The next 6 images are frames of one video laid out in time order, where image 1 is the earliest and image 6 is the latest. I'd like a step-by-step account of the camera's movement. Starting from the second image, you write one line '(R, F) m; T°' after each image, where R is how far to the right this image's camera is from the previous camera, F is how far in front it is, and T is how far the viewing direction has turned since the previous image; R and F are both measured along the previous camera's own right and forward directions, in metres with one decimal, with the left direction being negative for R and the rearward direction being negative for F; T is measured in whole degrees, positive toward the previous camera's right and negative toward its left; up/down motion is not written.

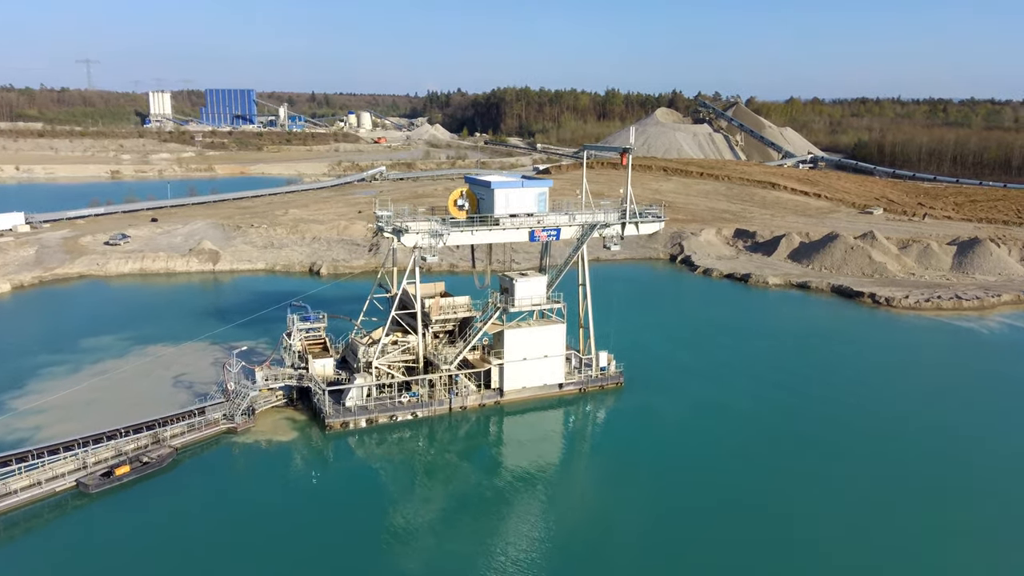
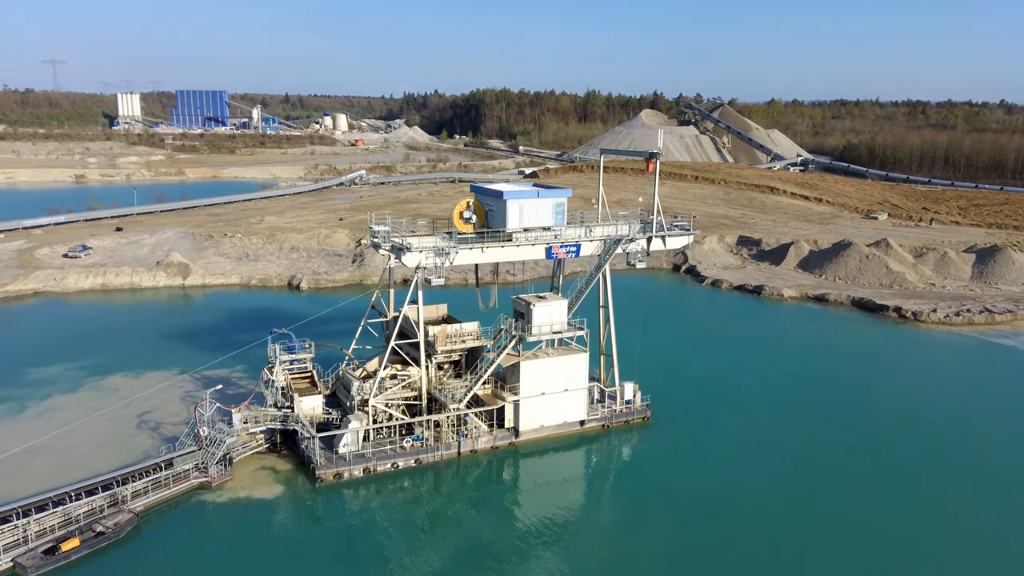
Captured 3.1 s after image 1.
(-1.0, +2.8) m; +2°
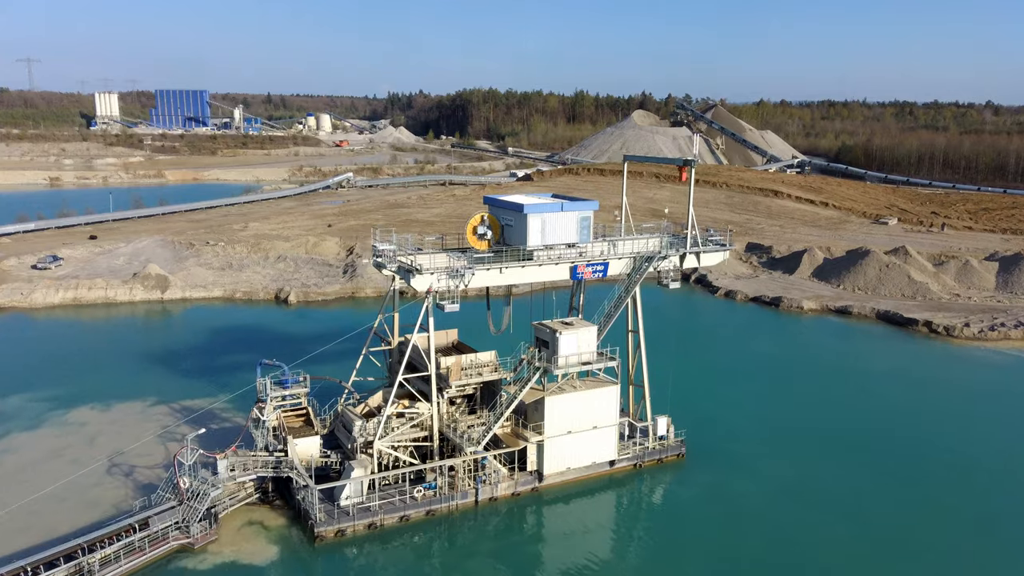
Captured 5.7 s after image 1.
(-0.9, +2.2) m; +1°
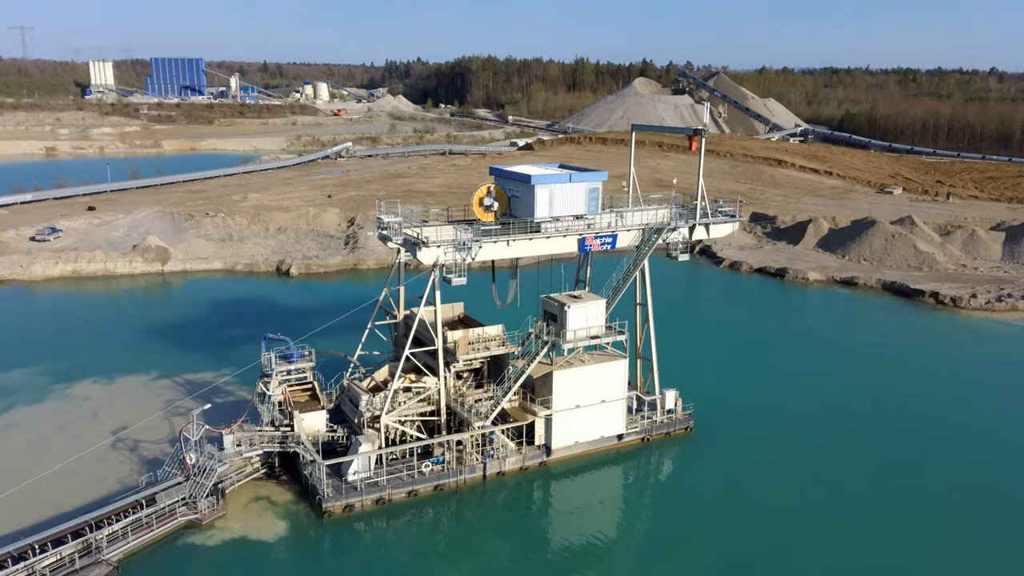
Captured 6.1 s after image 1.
(-0.2, +0.3) m; 0°
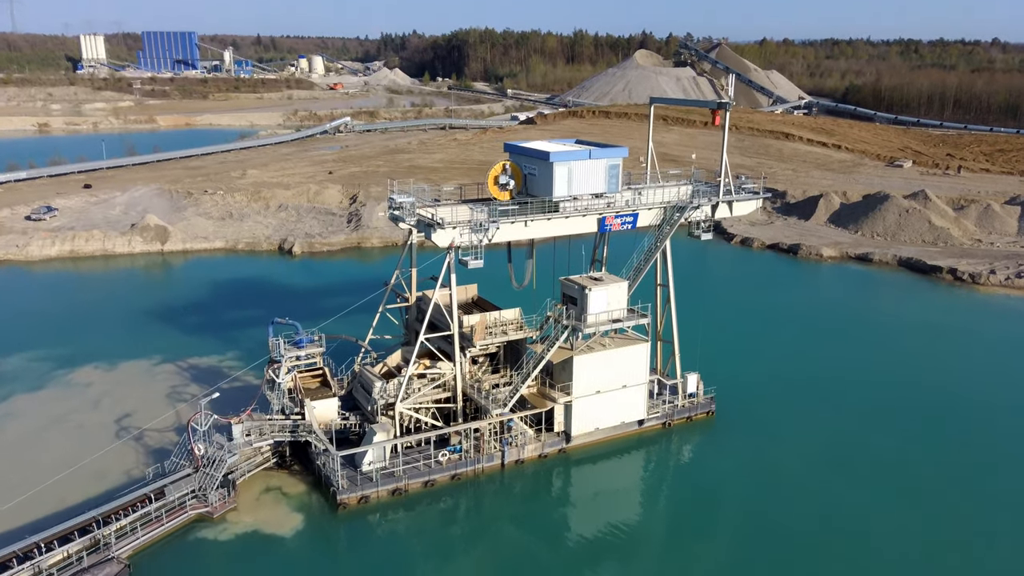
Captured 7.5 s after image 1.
(-0.5, +0.7) m; 0°
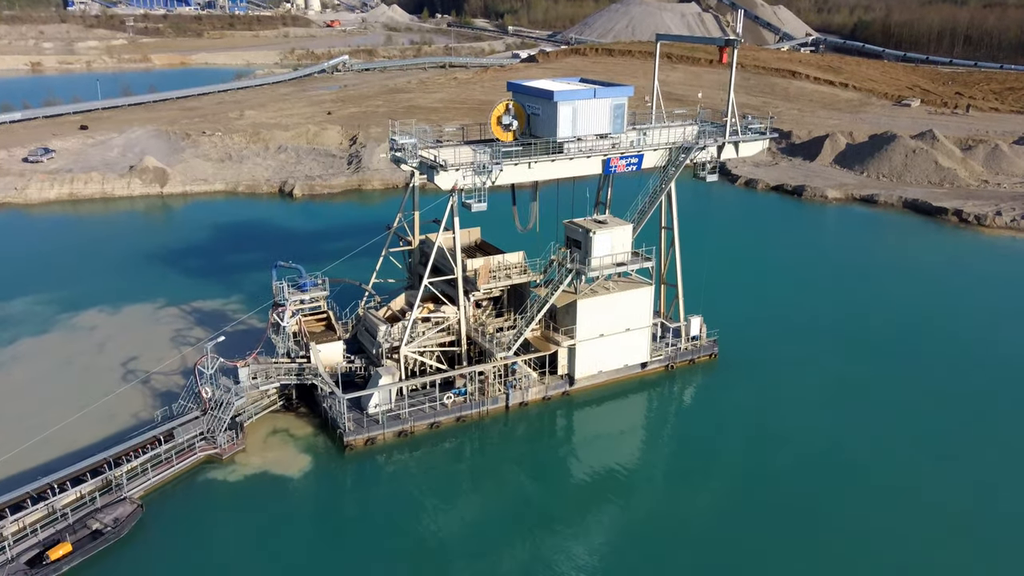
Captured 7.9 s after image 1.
(-0.1, +0.1) m; 0°
